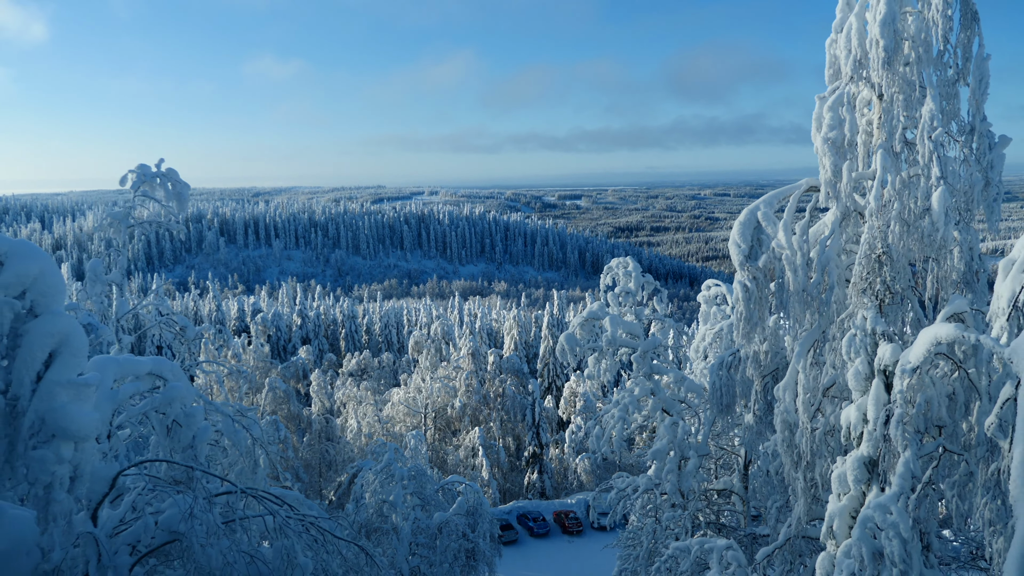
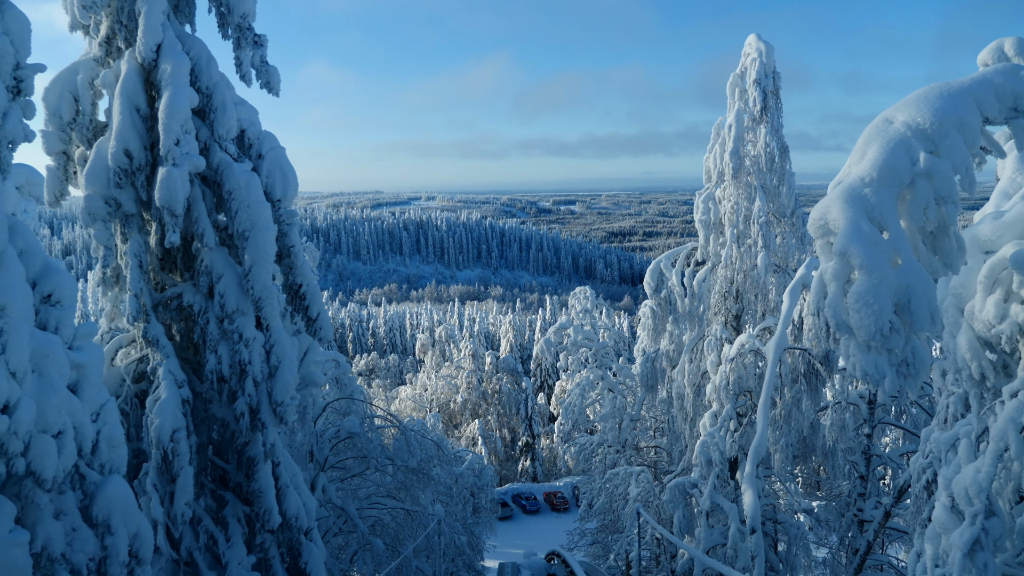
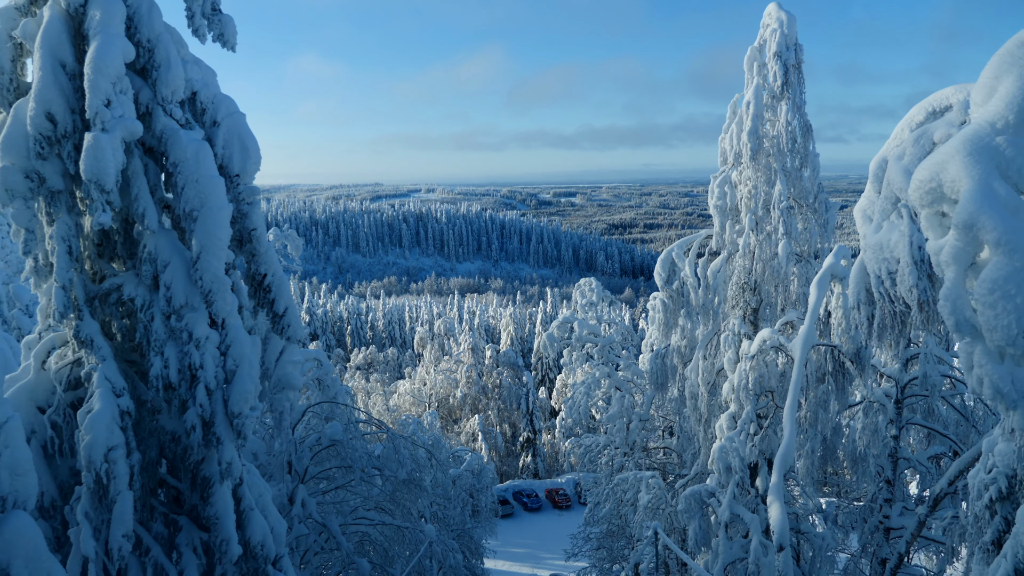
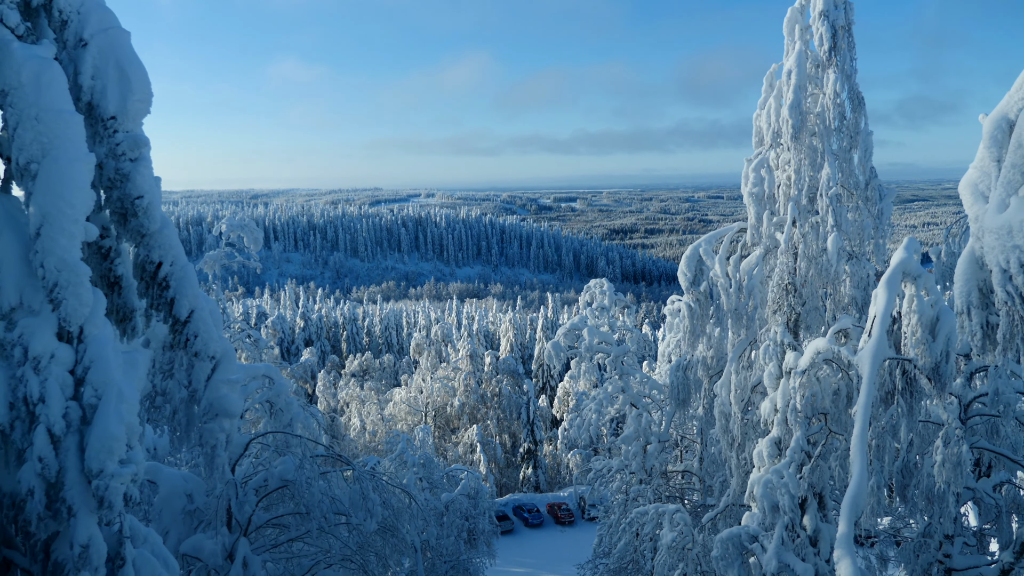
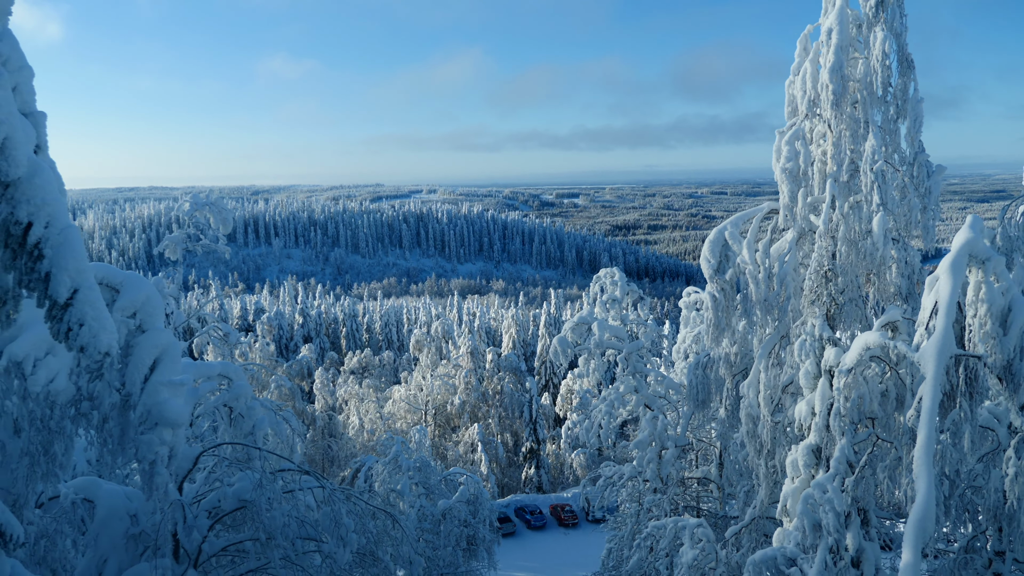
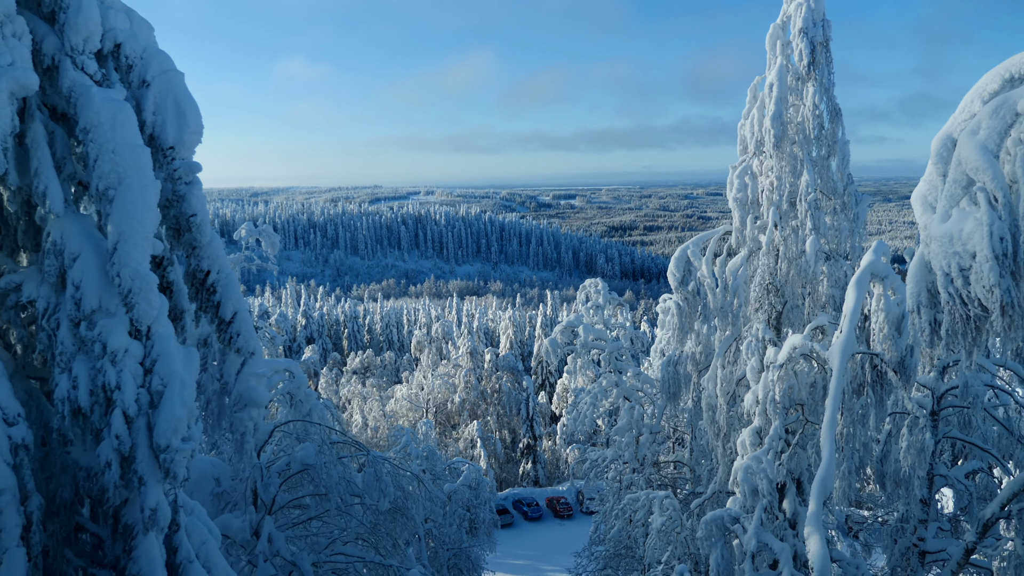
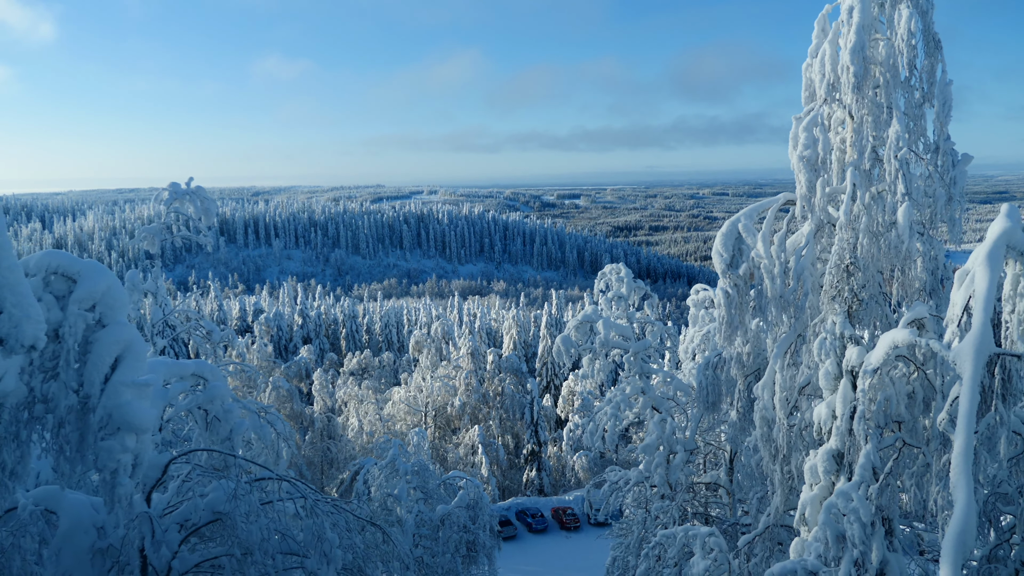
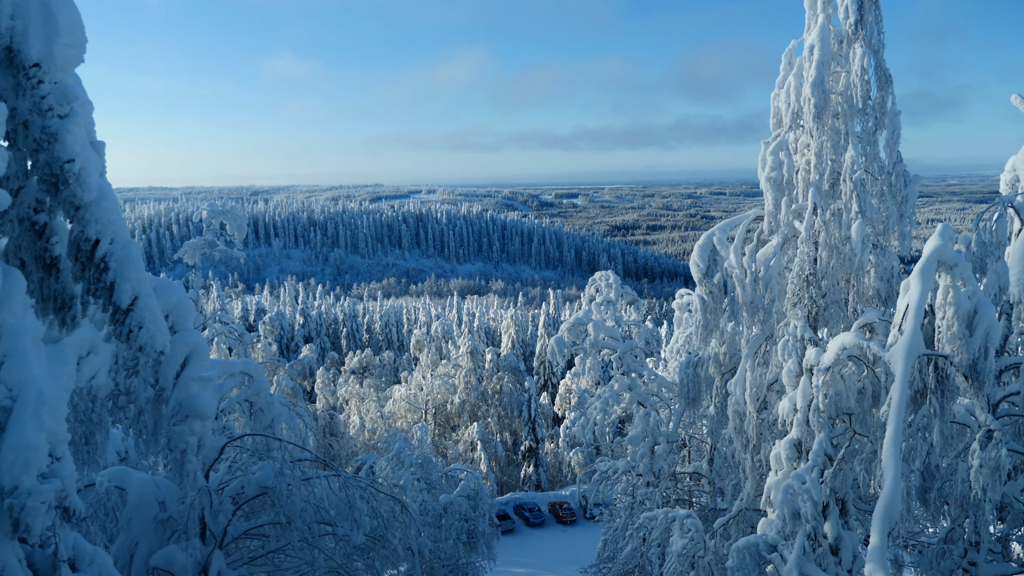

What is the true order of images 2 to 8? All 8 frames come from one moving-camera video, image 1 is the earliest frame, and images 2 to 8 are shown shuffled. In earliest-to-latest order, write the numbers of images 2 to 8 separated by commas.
7, 5, 8, 4, 6, 3, 2
